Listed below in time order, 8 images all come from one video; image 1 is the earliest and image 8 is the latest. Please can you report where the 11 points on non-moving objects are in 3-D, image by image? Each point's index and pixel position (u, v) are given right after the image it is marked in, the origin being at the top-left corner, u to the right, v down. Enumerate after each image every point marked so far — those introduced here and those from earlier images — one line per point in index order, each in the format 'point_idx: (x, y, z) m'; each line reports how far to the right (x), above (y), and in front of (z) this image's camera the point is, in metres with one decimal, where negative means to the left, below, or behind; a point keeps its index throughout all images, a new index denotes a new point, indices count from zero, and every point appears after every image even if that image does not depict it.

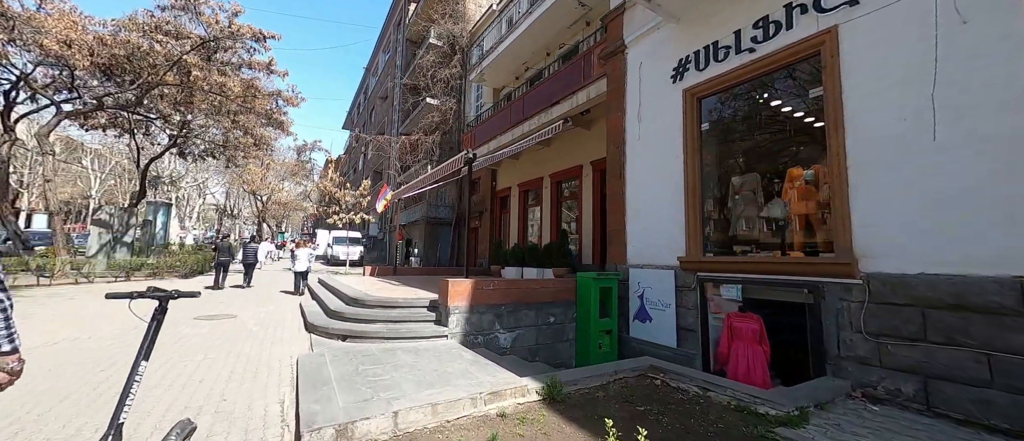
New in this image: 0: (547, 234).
0: (+1.3, -0.5, +13.2) m
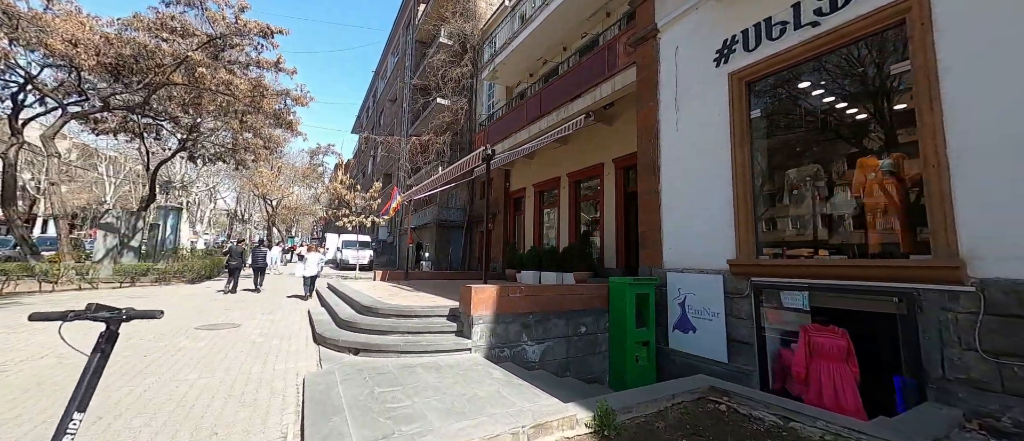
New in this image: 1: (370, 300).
0: (+1.8, -0.5, +12.6) m
1: (-2.5, -1.4, +6.5) m
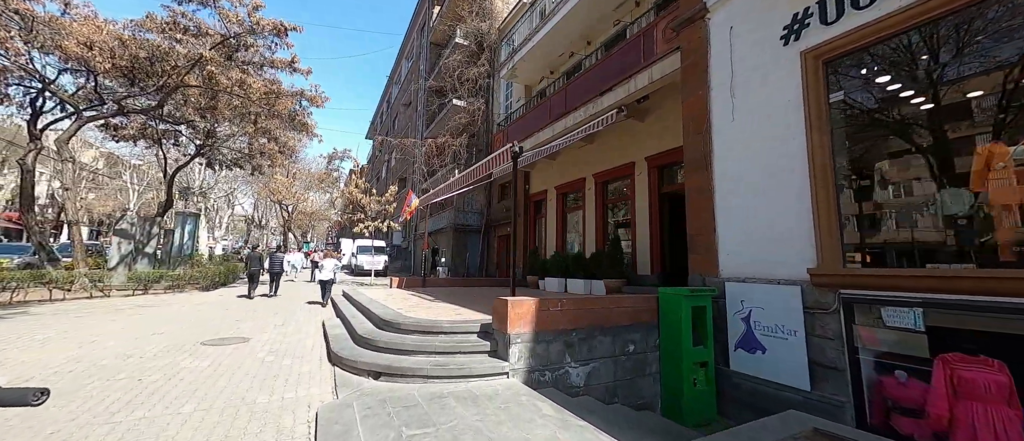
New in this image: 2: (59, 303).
0: (+2.6, -0.6, +11.8) m
1: (-1.9, -1.5, +5.9) m
2: (-11.4, -2.1, +9.2) m
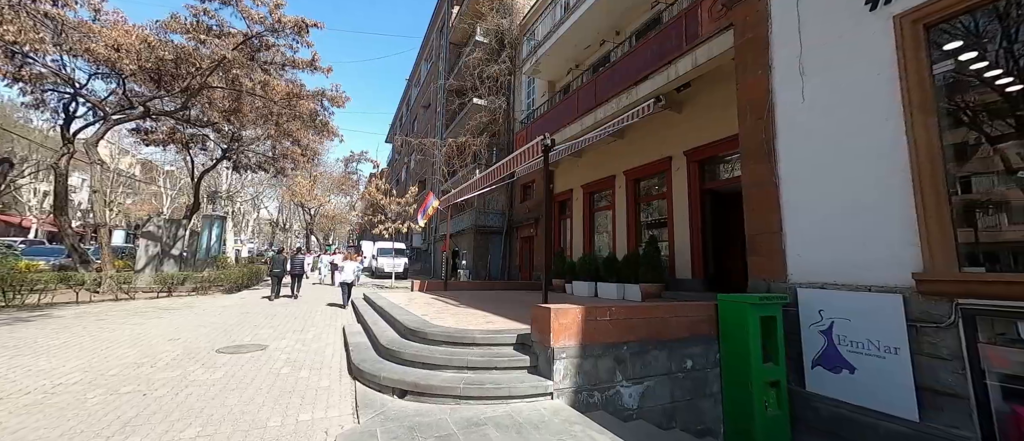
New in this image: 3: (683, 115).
0: (+3.4, -0.6, +11.1) m
1: (-1.4, -1.5, +5.4) m
2: (-10.7, -2.1, +9.2) m
3: (+4.4, +2.7, +9.3) m
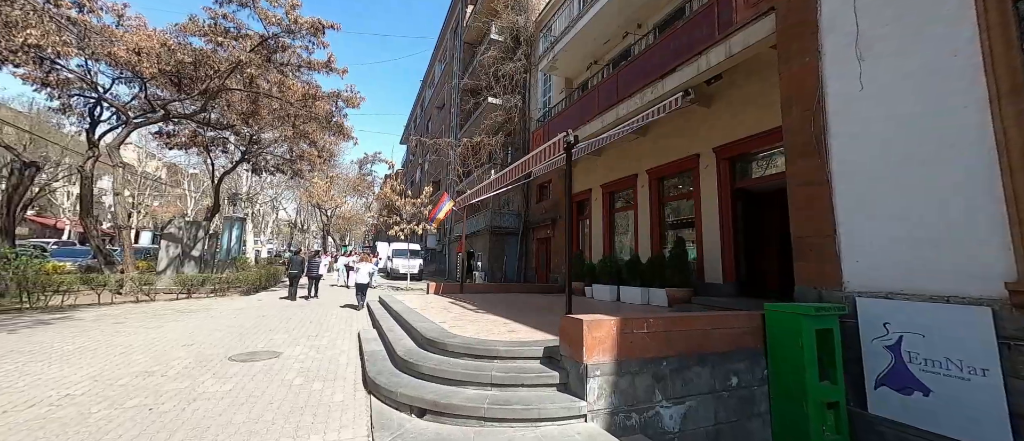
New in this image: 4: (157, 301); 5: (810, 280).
0: (+3.9, -0.7, +10.6) m
1: (-1.1, -1.5, +5.1) m
2: (-10.2, -2.2, +9.2) m
3: (+4.8, +2.7, +8.8) m
4: (-10.9, -2.5, +11.3) m
5: (+3.9, -0.8, +4.7) m
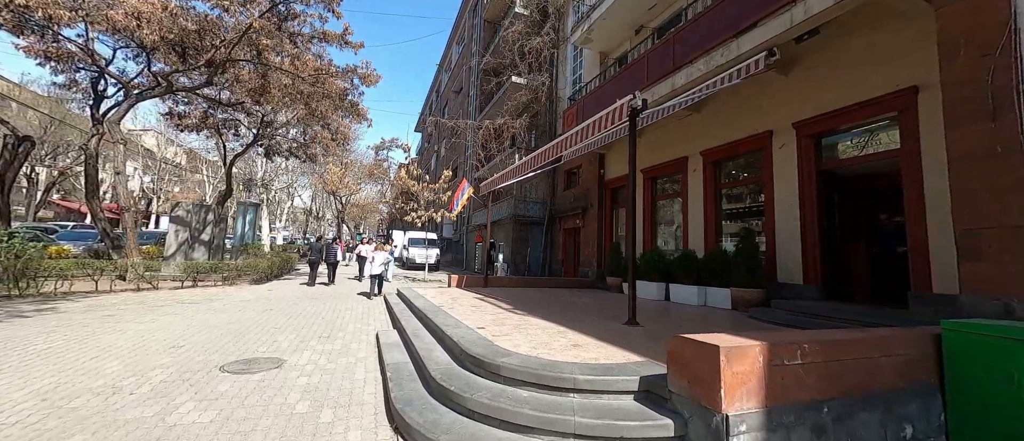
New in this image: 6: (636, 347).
0: (+4.8, -0.4, +9.3) m
1: (-0.4, -1.3, +4.0) m
2: (-9.4, -1.7, +8.4) m
3: (+5.7, +2.9, +7.4) m
4: (-10.0, -2.0, +10.5) m
5: (+4.5, -0.6, +3.4) m
6: (+1.3, -1.4, +4.0) m
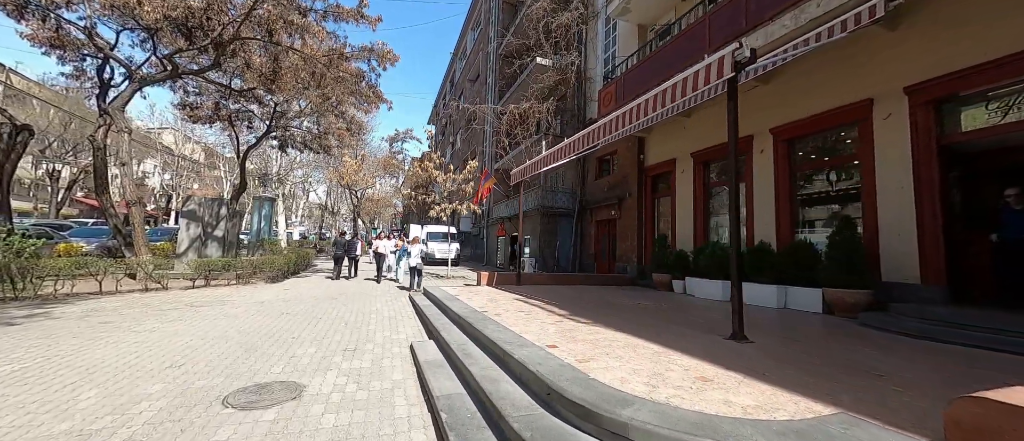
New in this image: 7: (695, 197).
0: (+5.7, -0.1, +8.1) m
1: (+0.3, -1.2, +2.9) m
2: (-8.5, -1.6, +7.7) m
3: (+6.5, +3.1, +6.1) m
4: (-9.1, -1.8, +9.8) m
5: (+5.3, -0.5, +2.2) m
6: (+2.1, -1.3, +2.9) m
7: (+5.0, +0.7, +10.1) m
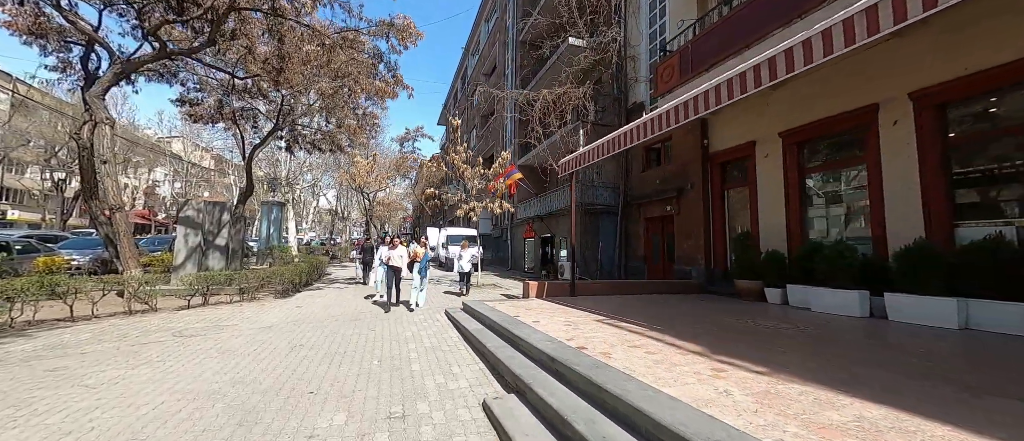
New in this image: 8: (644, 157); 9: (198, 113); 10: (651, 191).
0: (+6.9, +0.1, +6.3) m
1: (+1.4, -1.1, +1.2) m
2: (-7.3, -1.8, +6.1) m
3: (+7.6, +3.3, +4.2) m
4: (-7.8, -2.0, +8.2) m
5: (+6.3, -0.3, +0.4) m
6: (+3.2, -1.2, +1.2) m
7: (+6.3, +0.8, +8.3) m
8: (+4.7, +2.3, +12.8) m
9: (-13.2, +4.6, +15.3) m
10: (+4.6, +1.0, +12.4) m
